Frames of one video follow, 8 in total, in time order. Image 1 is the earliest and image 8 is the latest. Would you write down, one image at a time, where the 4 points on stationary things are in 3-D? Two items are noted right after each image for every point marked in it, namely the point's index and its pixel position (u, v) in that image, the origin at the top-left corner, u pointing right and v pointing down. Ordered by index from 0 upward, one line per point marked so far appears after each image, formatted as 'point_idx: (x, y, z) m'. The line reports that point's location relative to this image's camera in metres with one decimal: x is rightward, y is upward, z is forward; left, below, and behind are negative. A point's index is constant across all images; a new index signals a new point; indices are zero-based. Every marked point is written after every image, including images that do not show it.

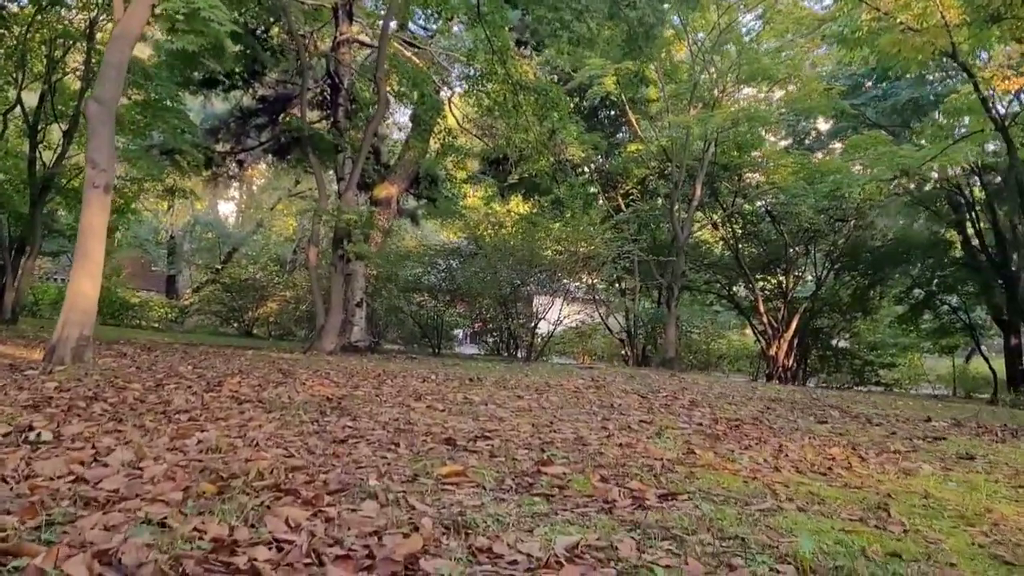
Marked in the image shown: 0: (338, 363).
0: (-1.4, -0.6, +7.1) m
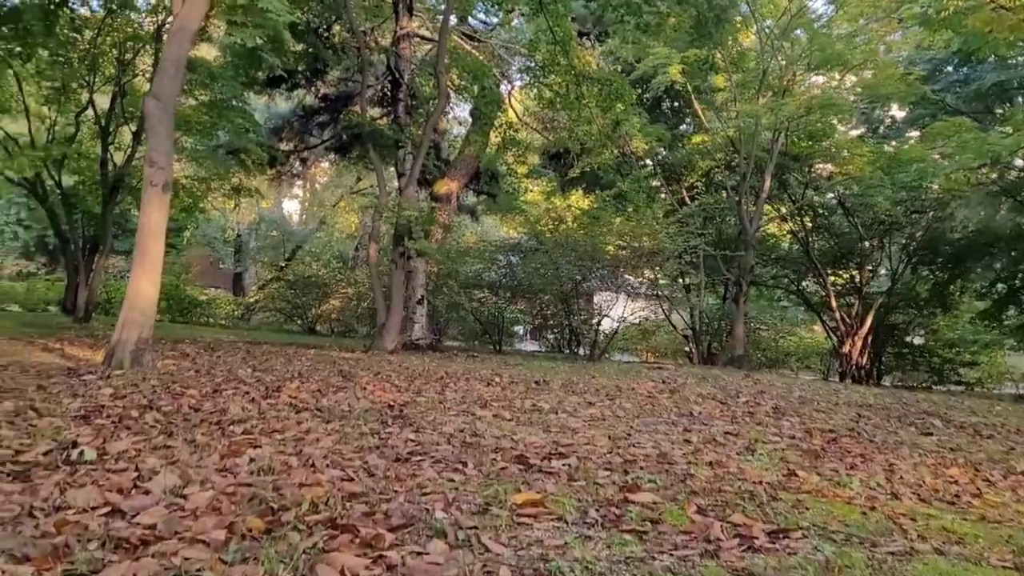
0: (-0.9, -0.6, +6.9) m
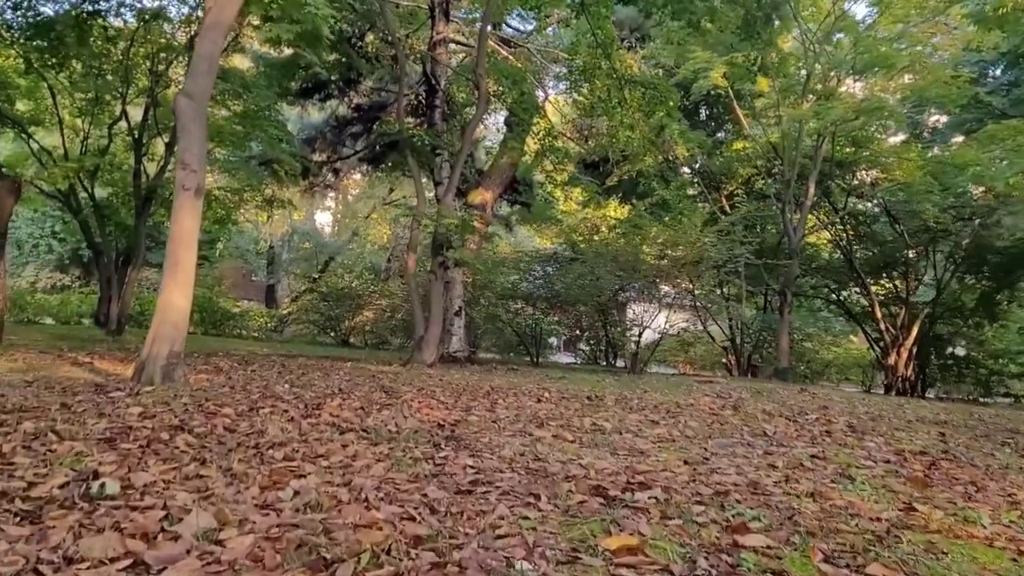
0: (-0.5, -0.7, +6.7) m
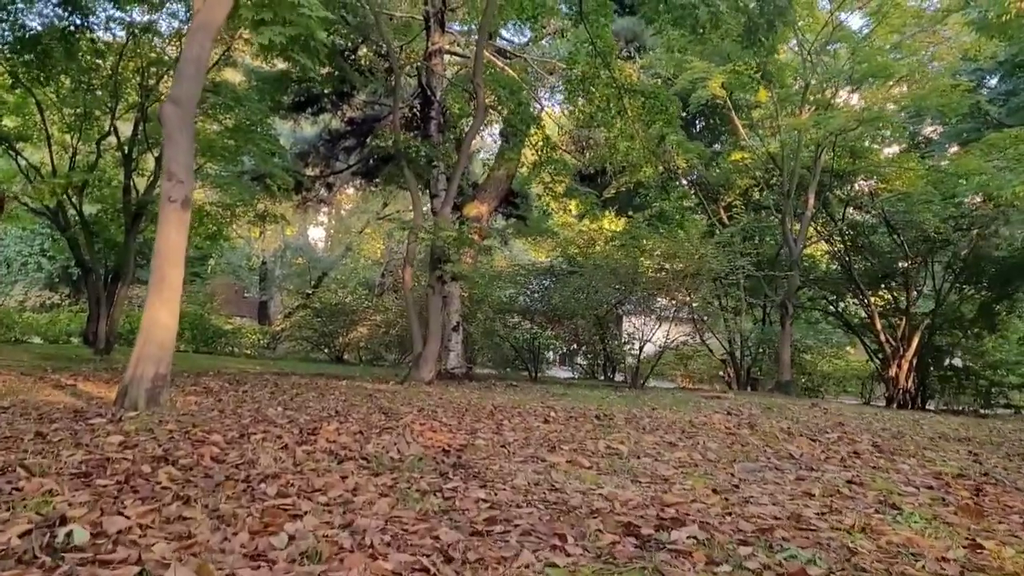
0: (-0.5, -0.8, +6.5) m
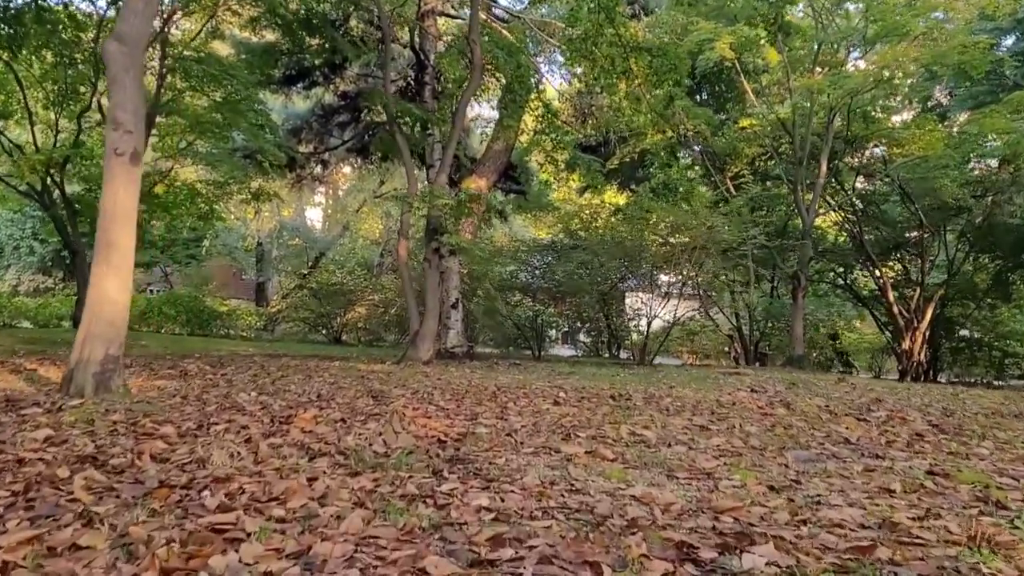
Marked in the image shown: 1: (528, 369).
0: (-0.5, -0.6, +6.0) m
1: (+0.1, -0.7, +7.6) m
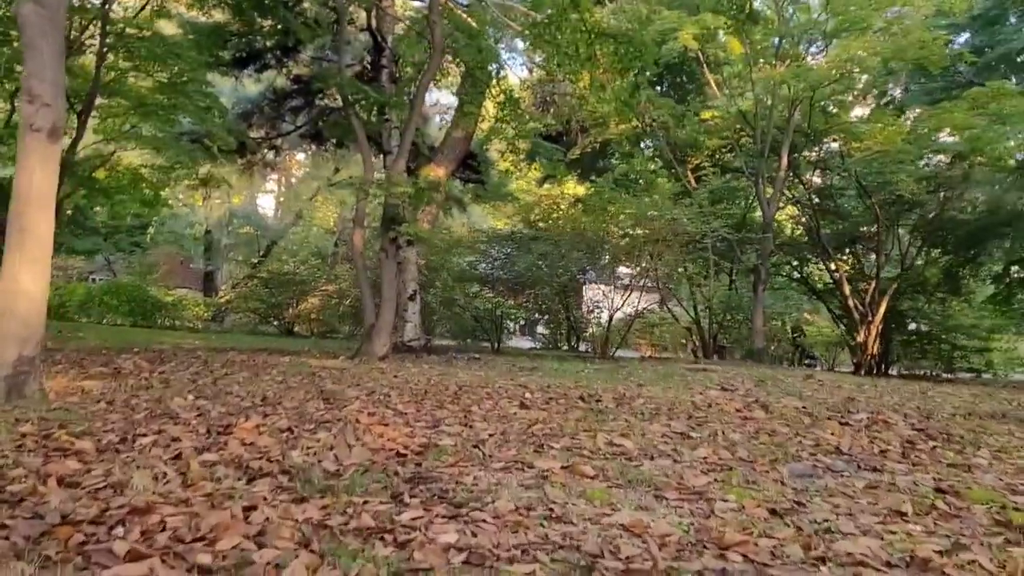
0: (-0.8, -0.6, +5.7) m
1: (-0.2, -0.7, +7.4) m
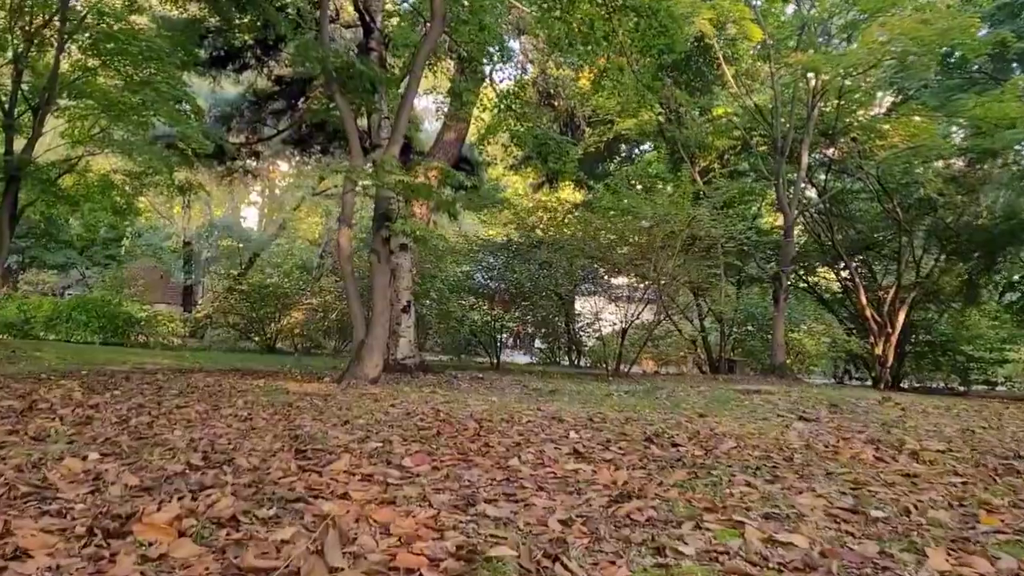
0: (-0.6, -0.6, +4.8) m
1: (-0.1, -0.7, +6.4) m
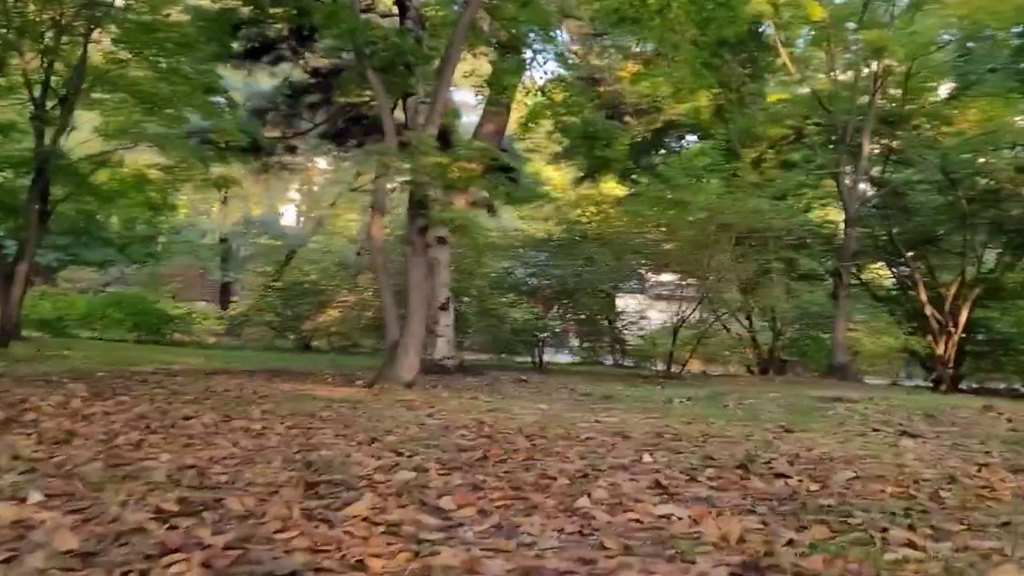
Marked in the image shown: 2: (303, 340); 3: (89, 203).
0: (-0.4, -0.6, +4.3) m
1: (+0.2, -0.7, +5.9) m
2: (-3.5, -0.9, +13.8) m
3: (-6.3, +1.3, +12.5) m
